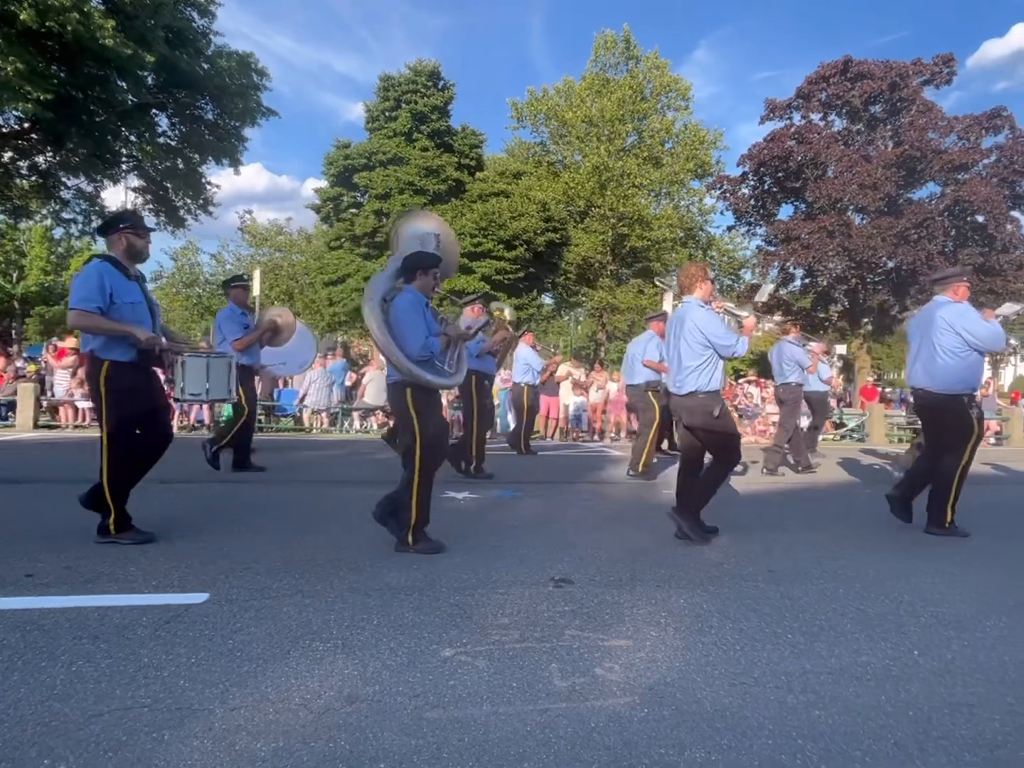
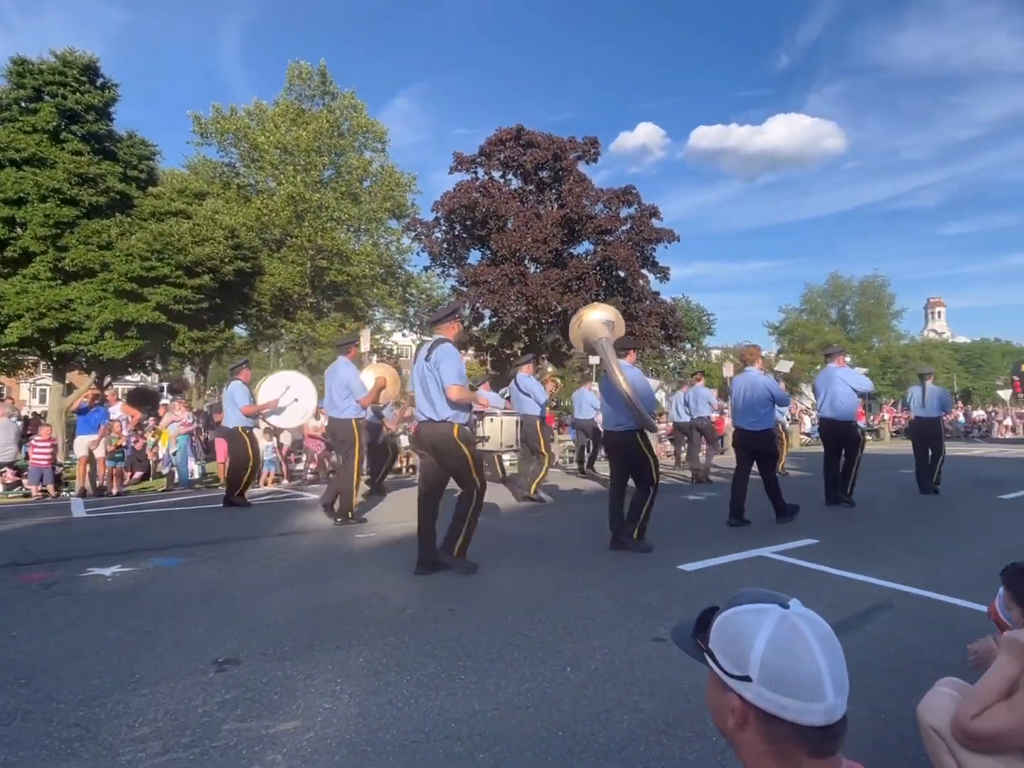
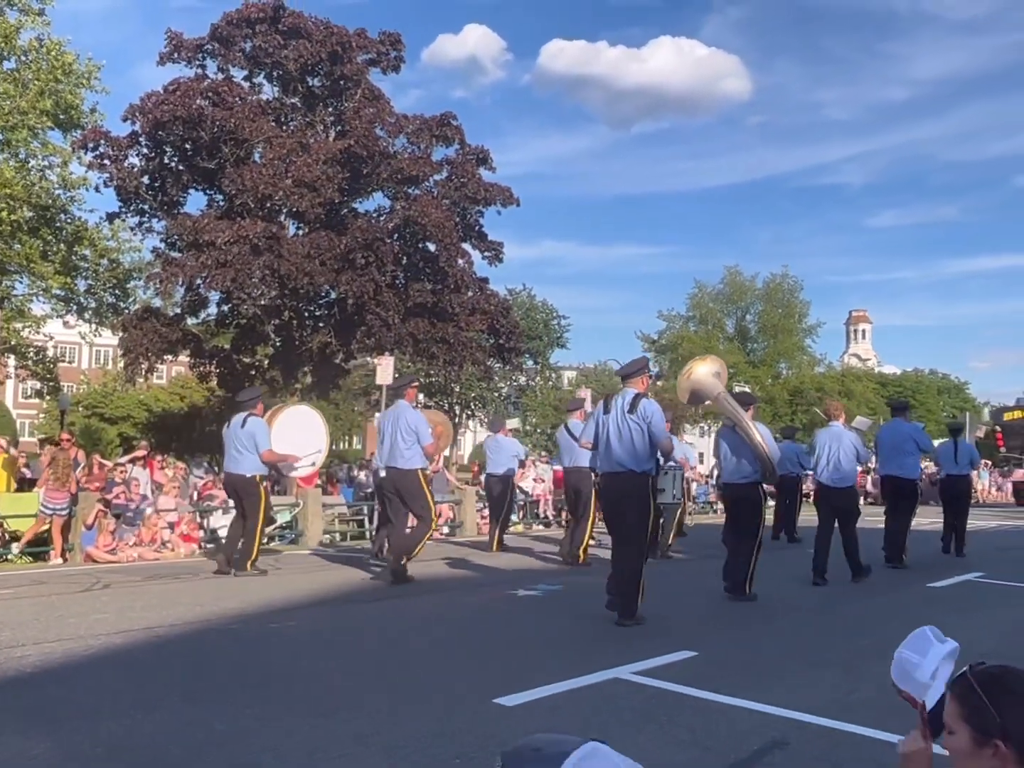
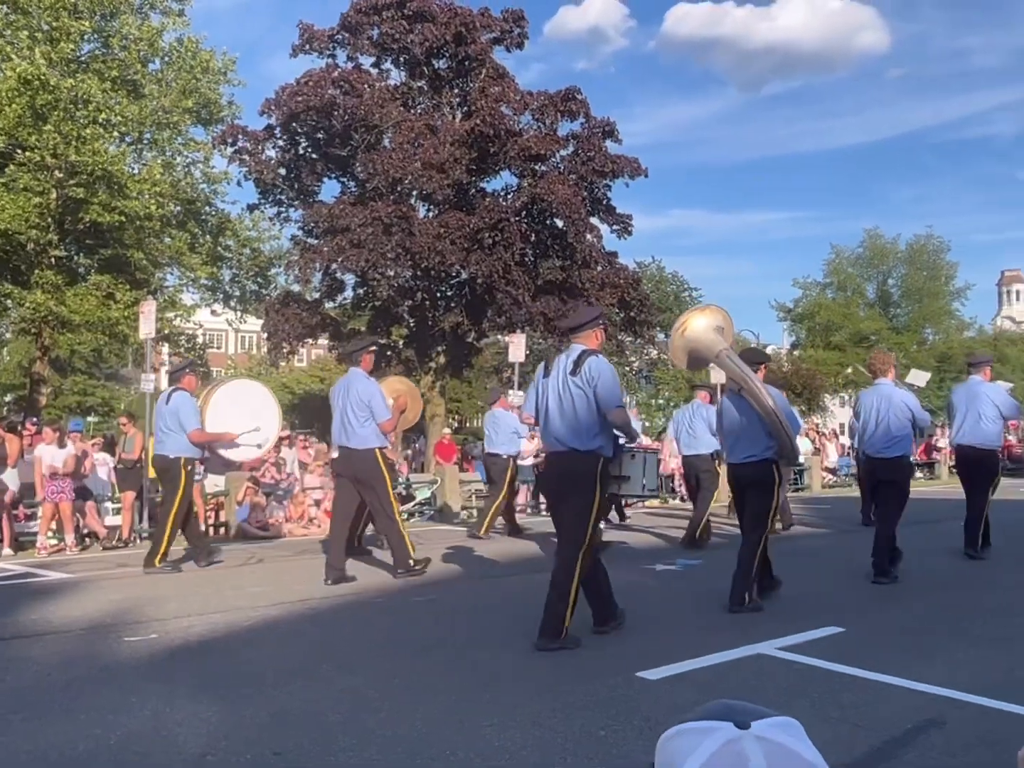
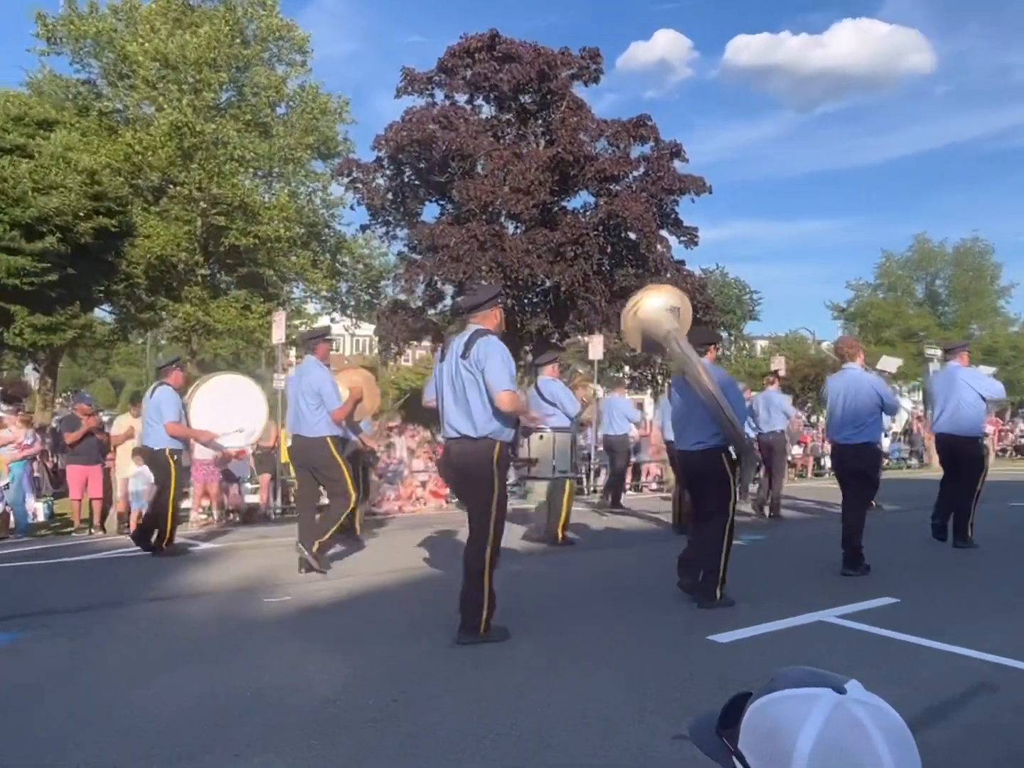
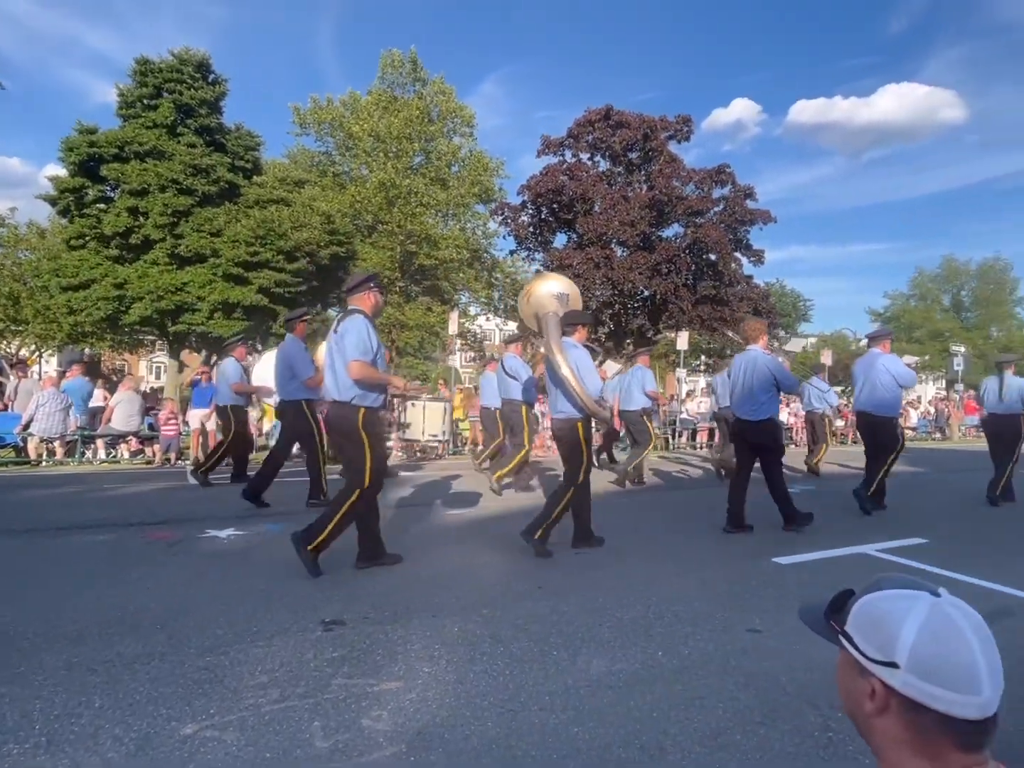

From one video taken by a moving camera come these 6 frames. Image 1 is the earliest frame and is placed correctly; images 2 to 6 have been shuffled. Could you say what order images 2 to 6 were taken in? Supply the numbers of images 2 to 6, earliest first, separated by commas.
6, 2, 5, 4, 3
